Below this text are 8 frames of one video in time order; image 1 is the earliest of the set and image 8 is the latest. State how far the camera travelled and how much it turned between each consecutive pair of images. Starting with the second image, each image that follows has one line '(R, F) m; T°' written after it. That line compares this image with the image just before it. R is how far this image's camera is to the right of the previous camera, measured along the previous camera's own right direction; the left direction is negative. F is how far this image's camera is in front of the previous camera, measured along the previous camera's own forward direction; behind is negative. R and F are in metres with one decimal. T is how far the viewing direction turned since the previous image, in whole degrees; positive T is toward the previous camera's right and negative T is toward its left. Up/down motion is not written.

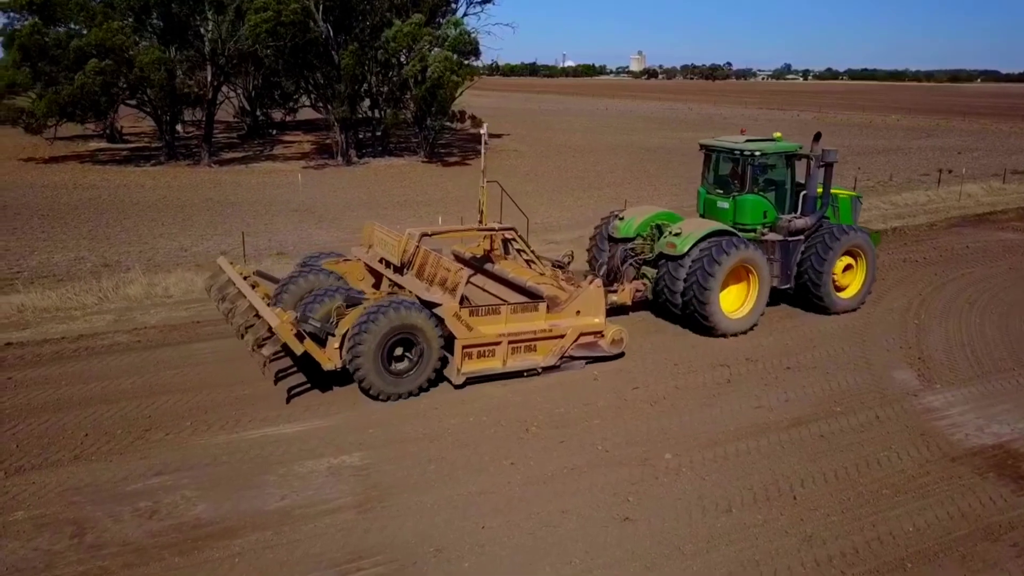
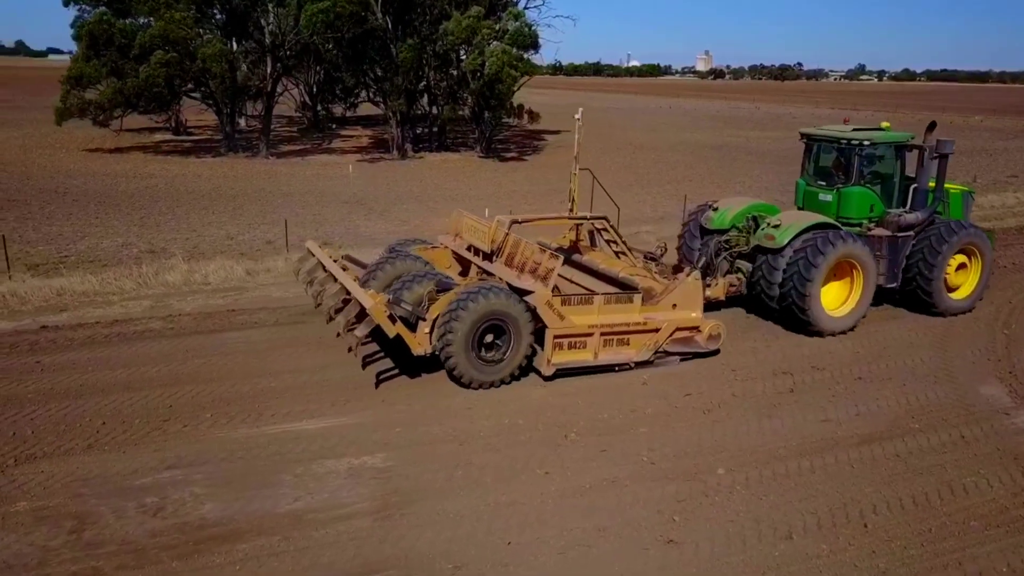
(+0.2, +0.6) m; -4°
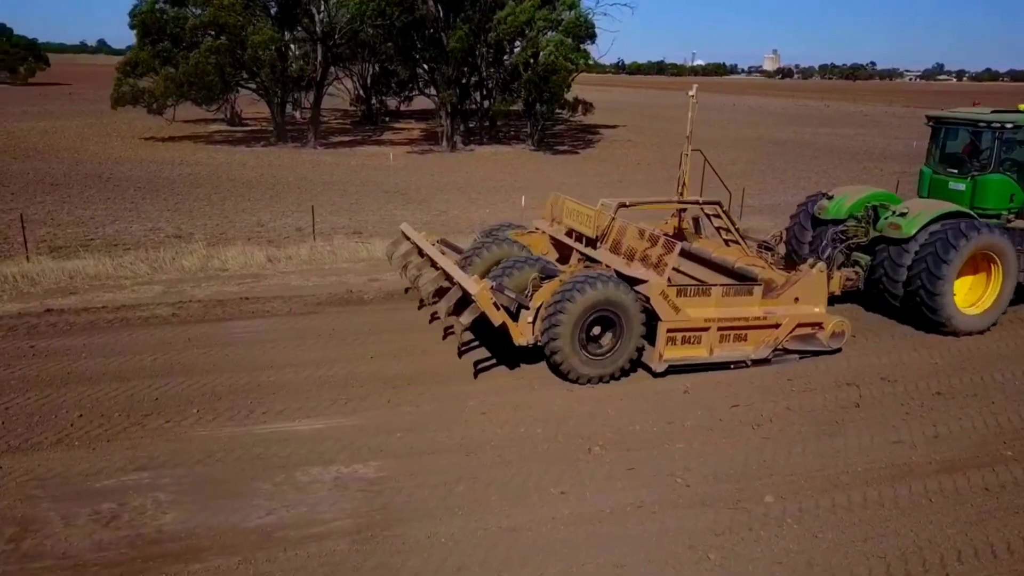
(+0.3, +0.9) m; -4°
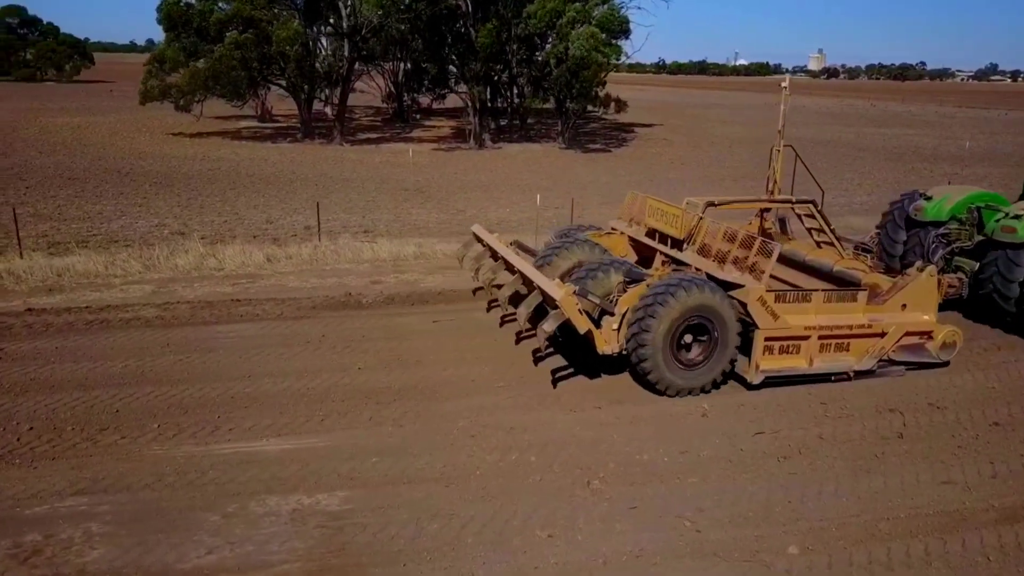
(+0.3, +0.8) m; -3°
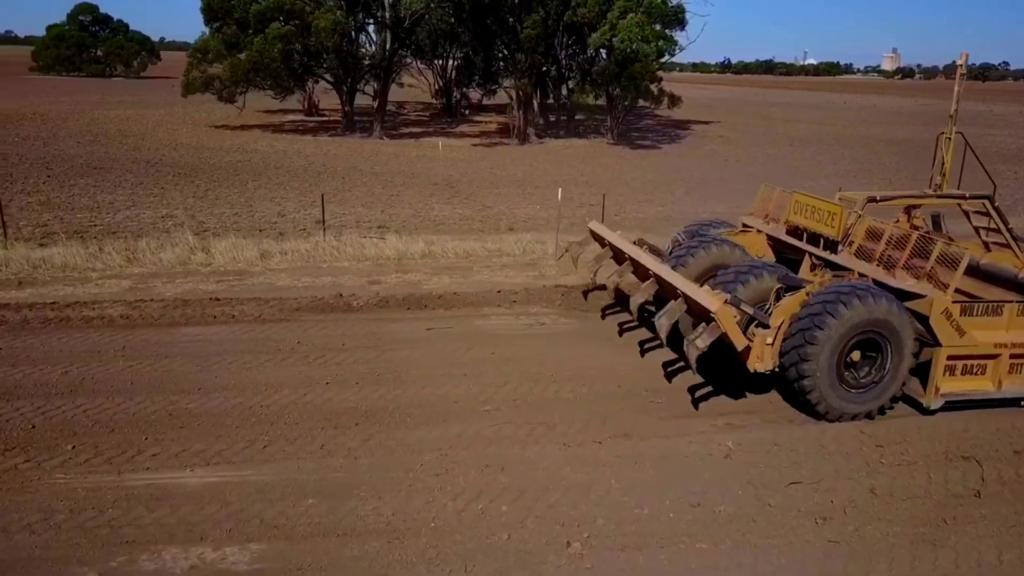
(+0.5, +1.1) m; -4°
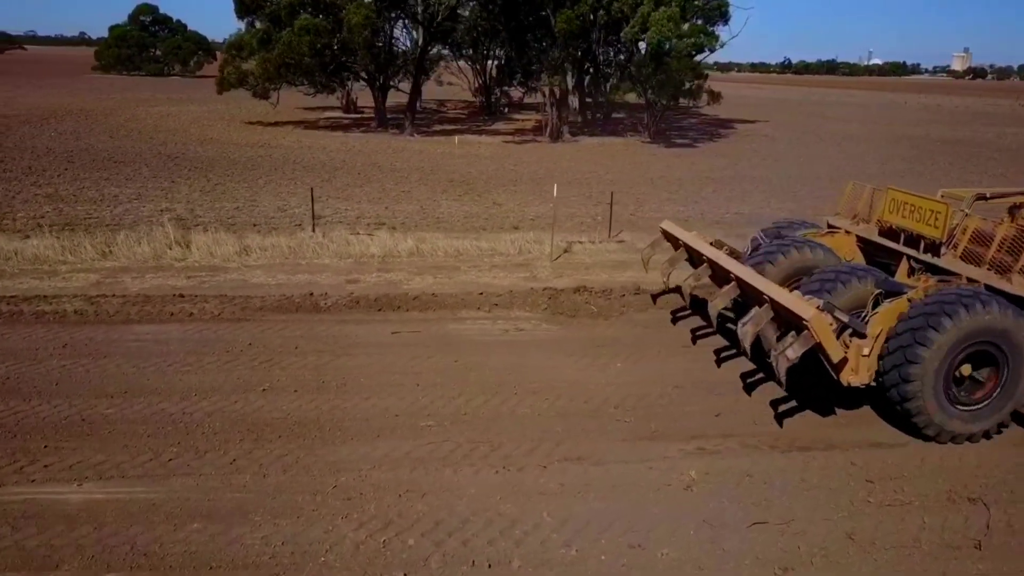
(+0.8, +0.7) m; -4°
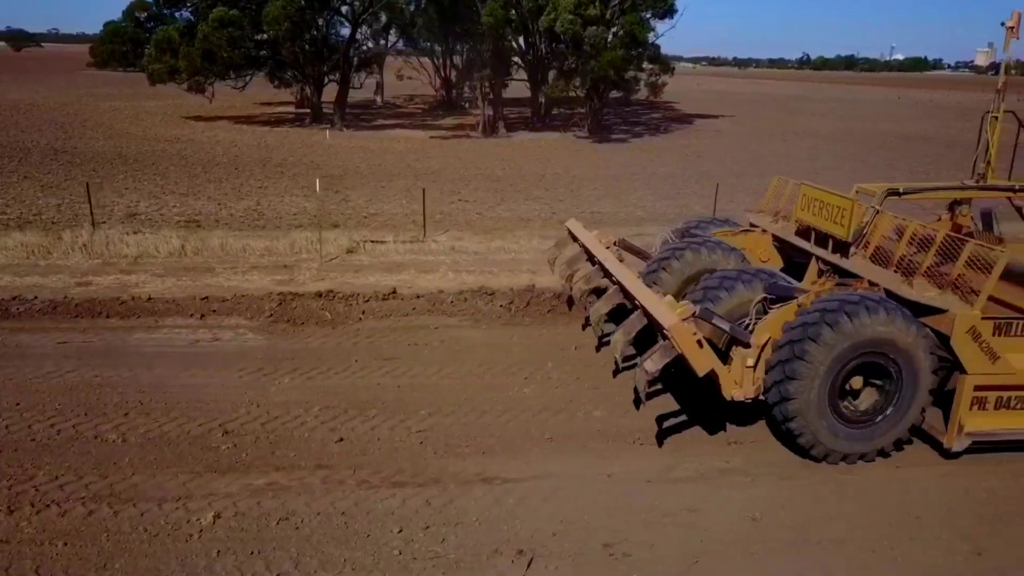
(+3.0, +0.8) m; -1°
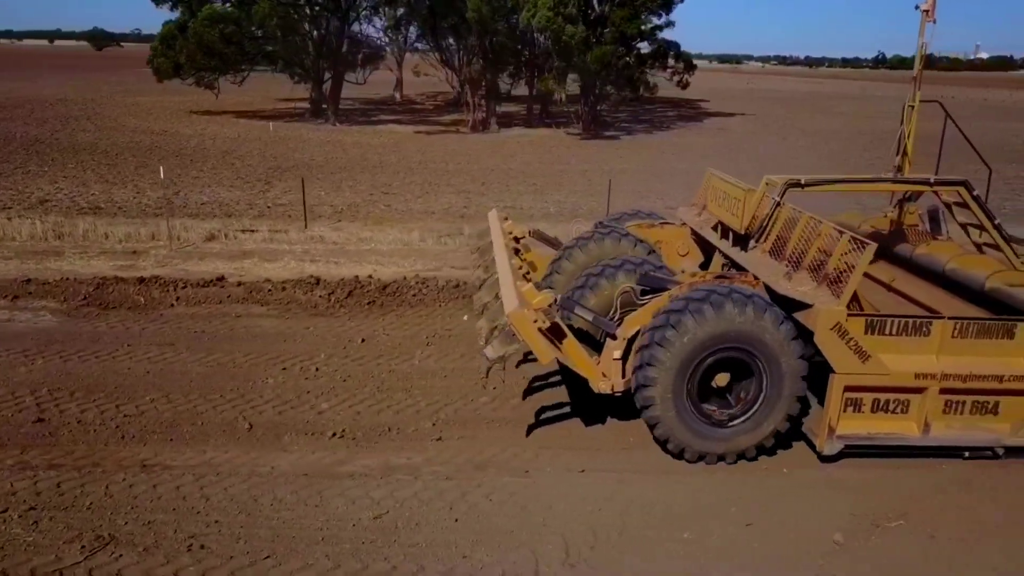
(+2.5, +0.3) m; -5°
